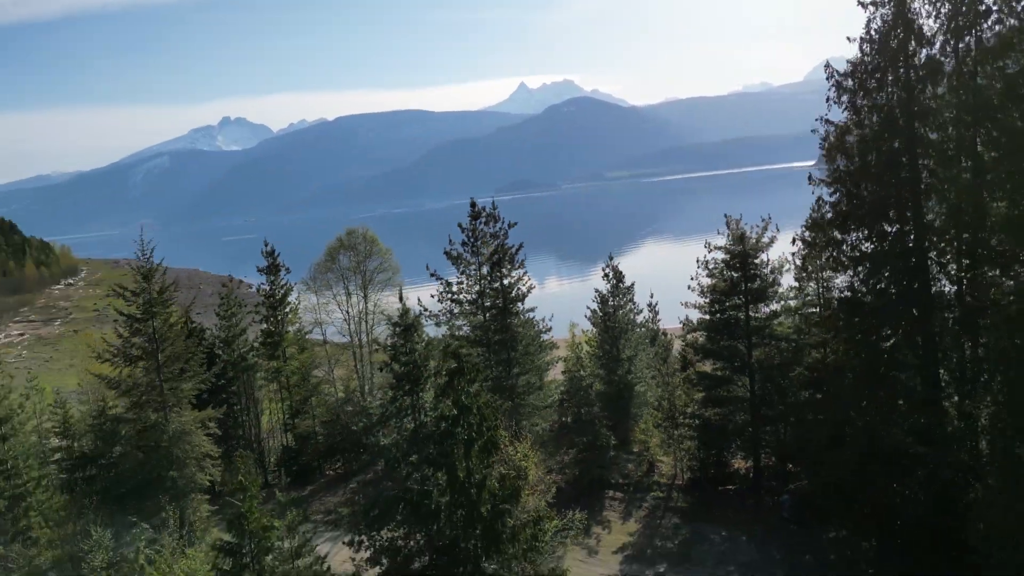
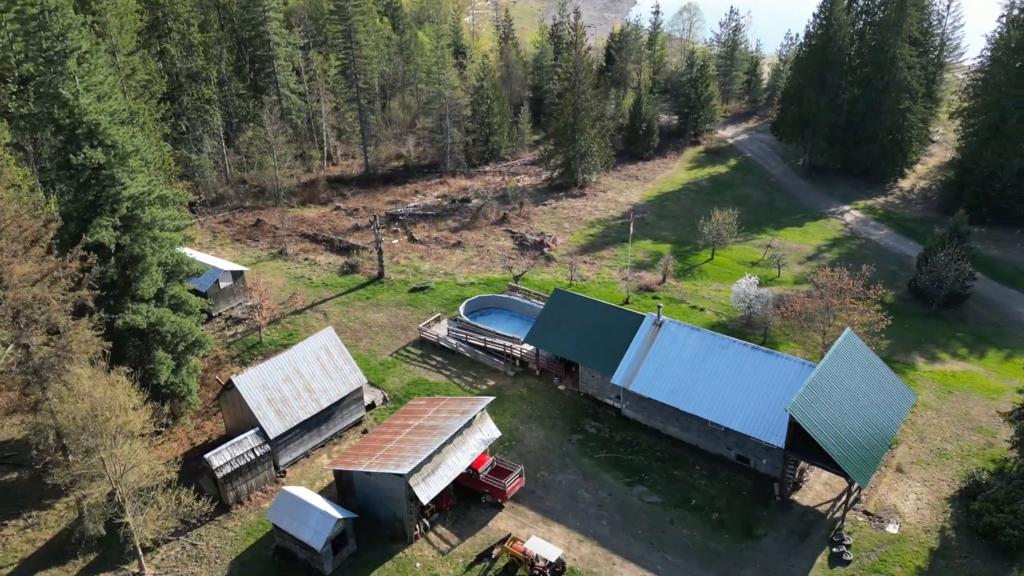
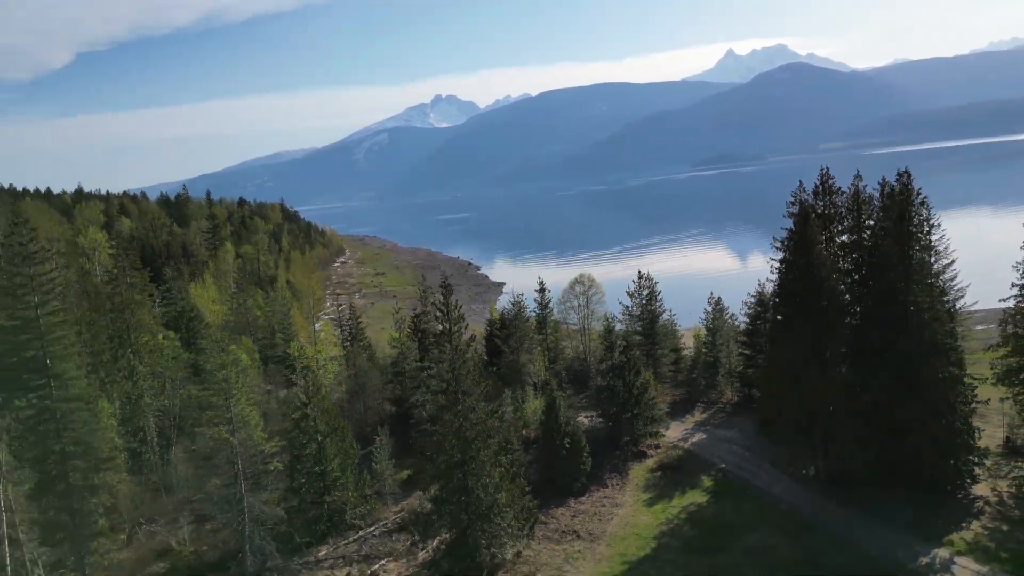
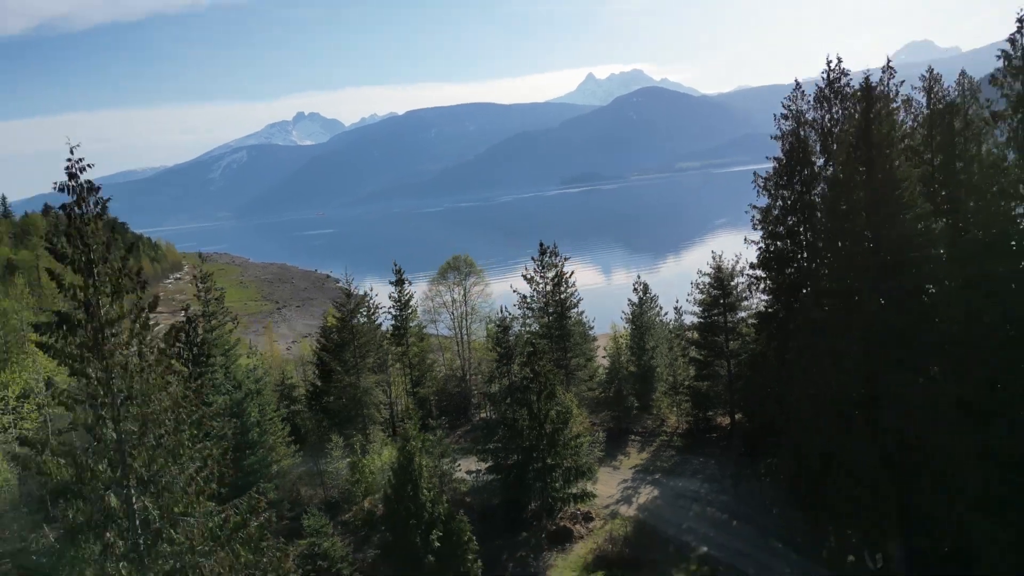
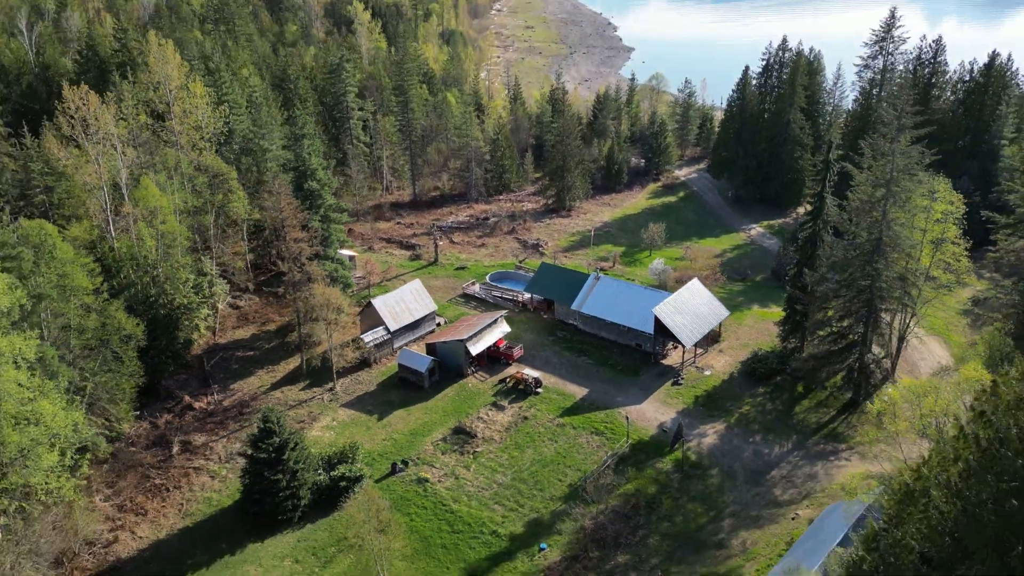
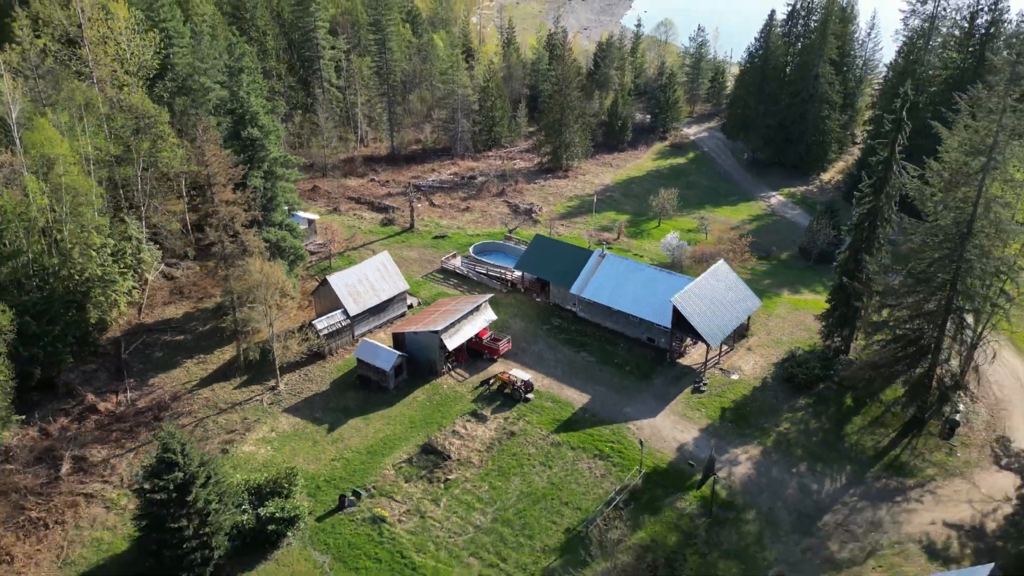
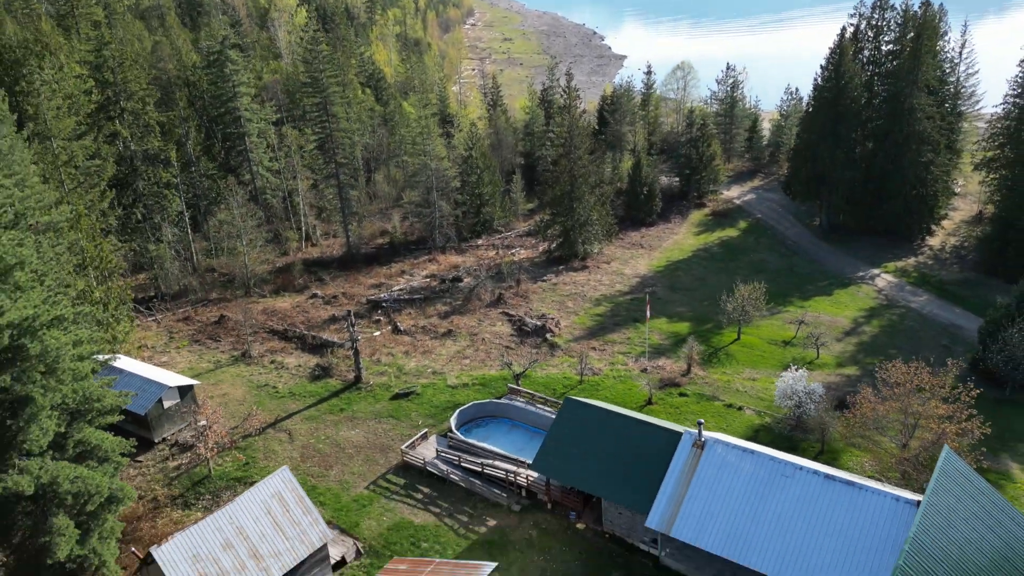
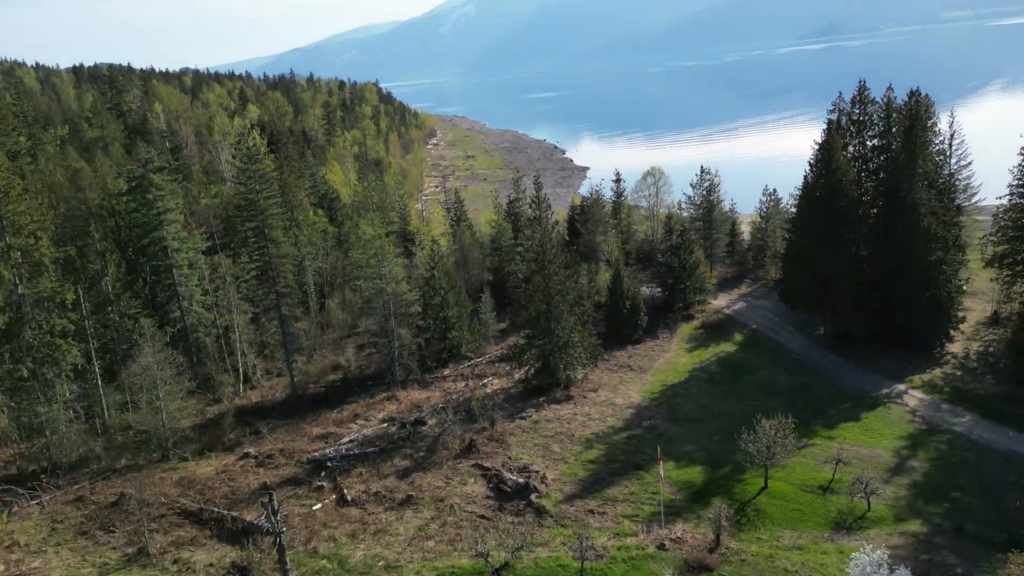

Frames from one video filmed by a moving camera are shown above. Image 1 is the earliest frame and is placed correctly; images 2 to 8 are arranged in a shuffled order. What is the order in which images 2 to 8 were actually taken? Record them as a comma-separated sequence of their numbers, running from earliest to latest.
4, 3, 8, 7, 2, 6, 5
